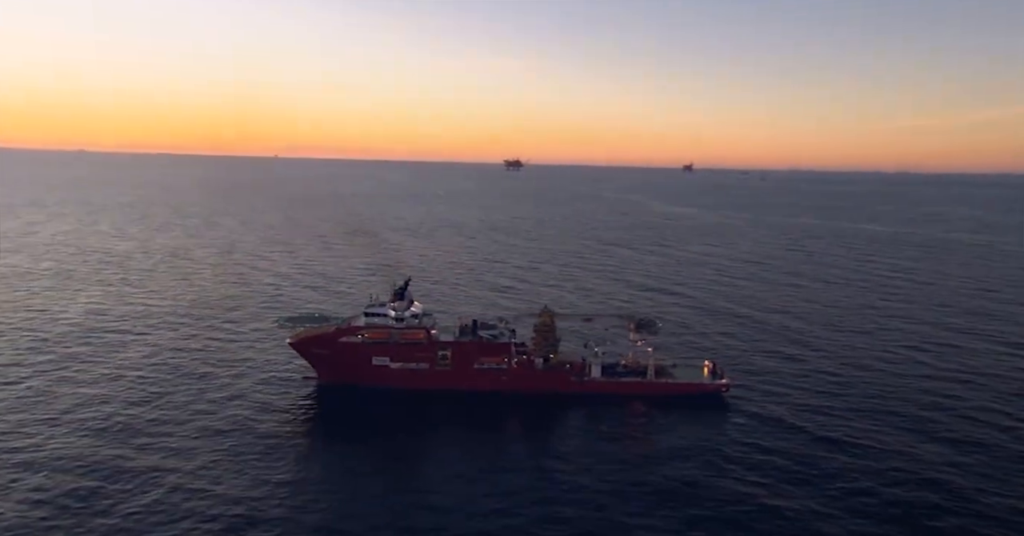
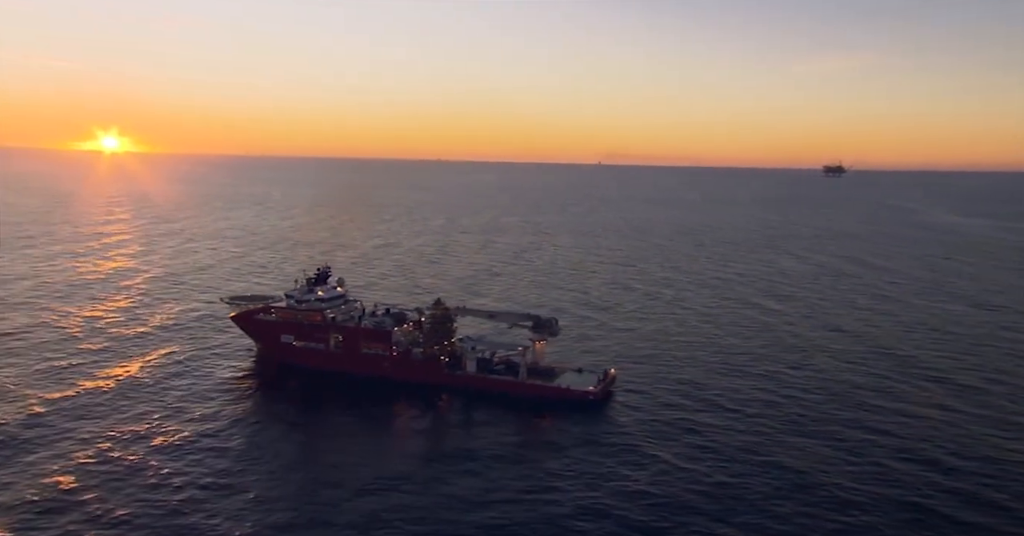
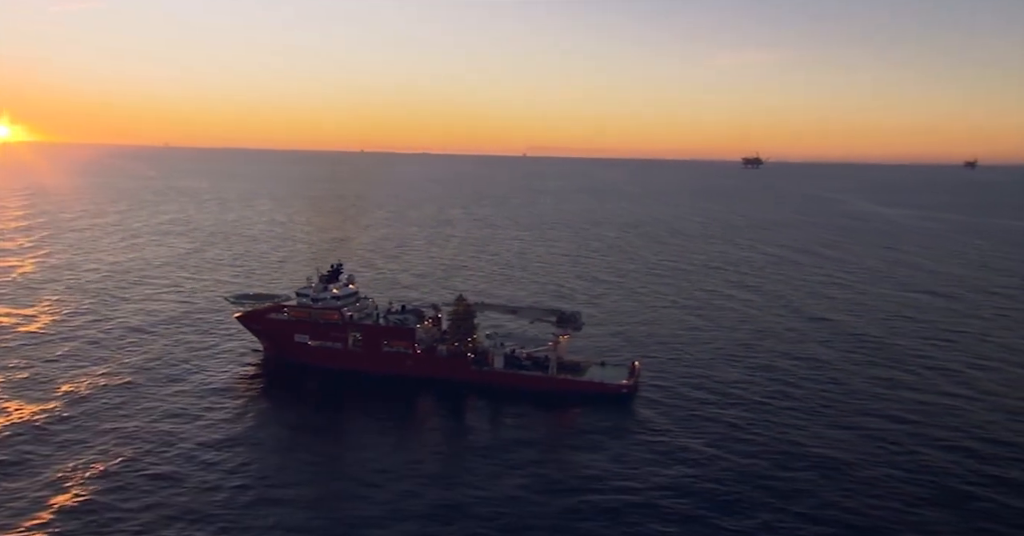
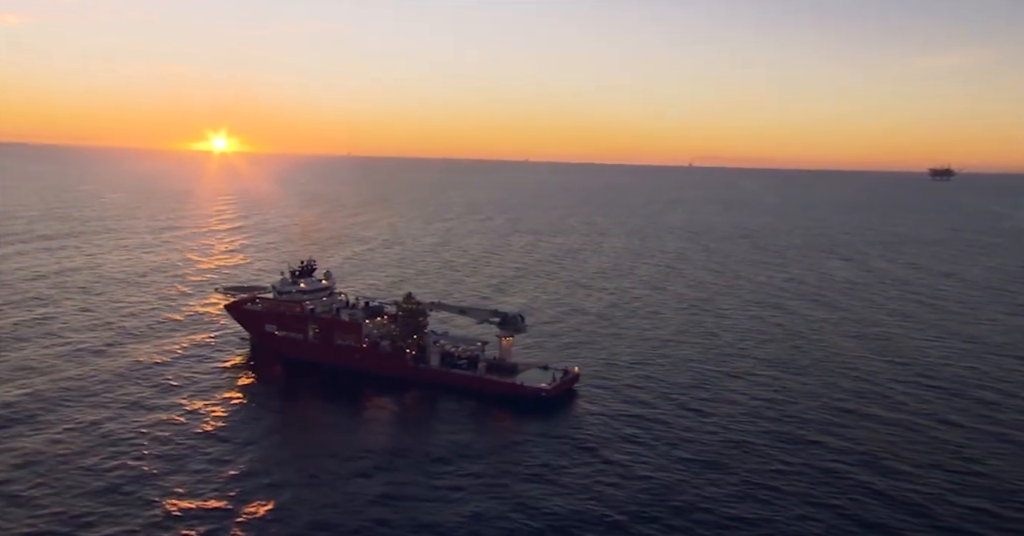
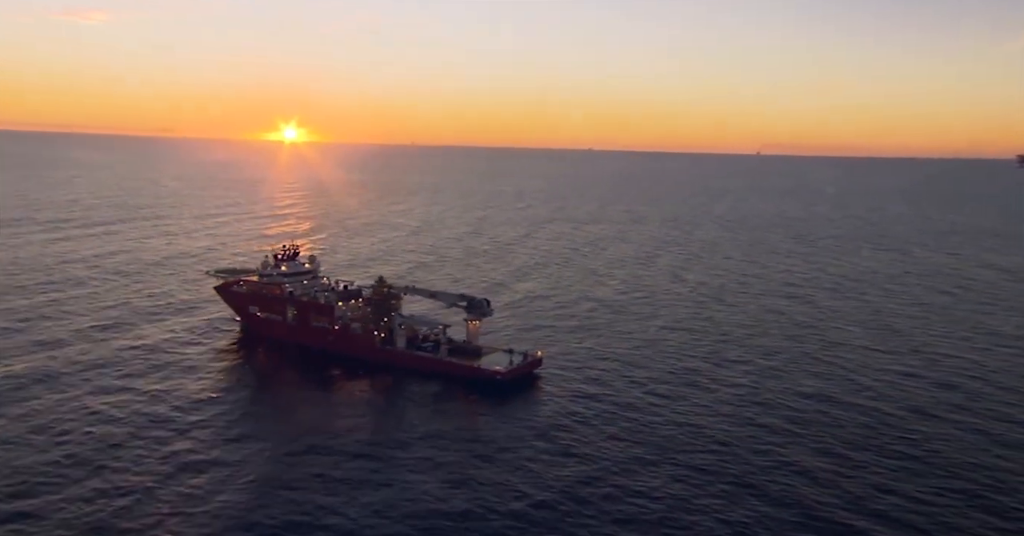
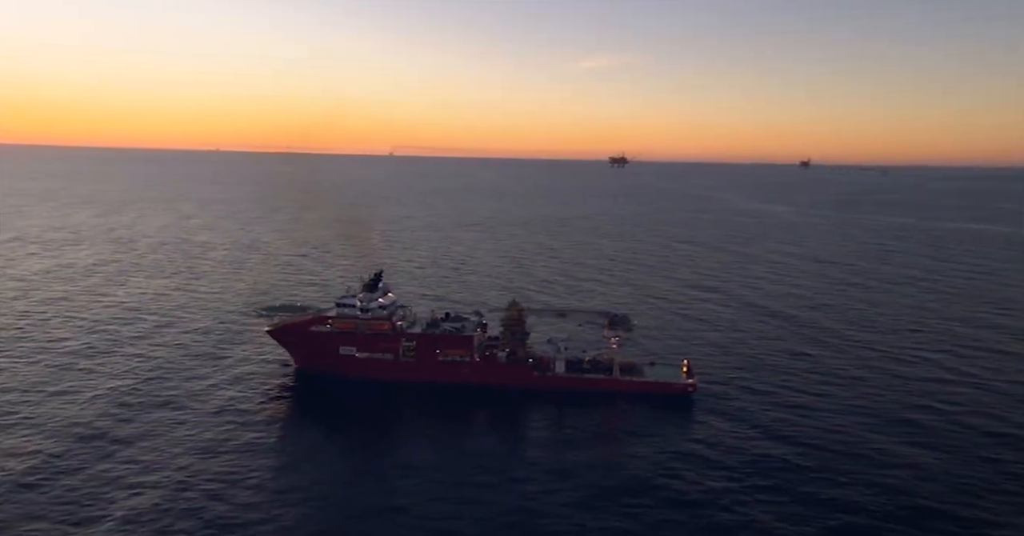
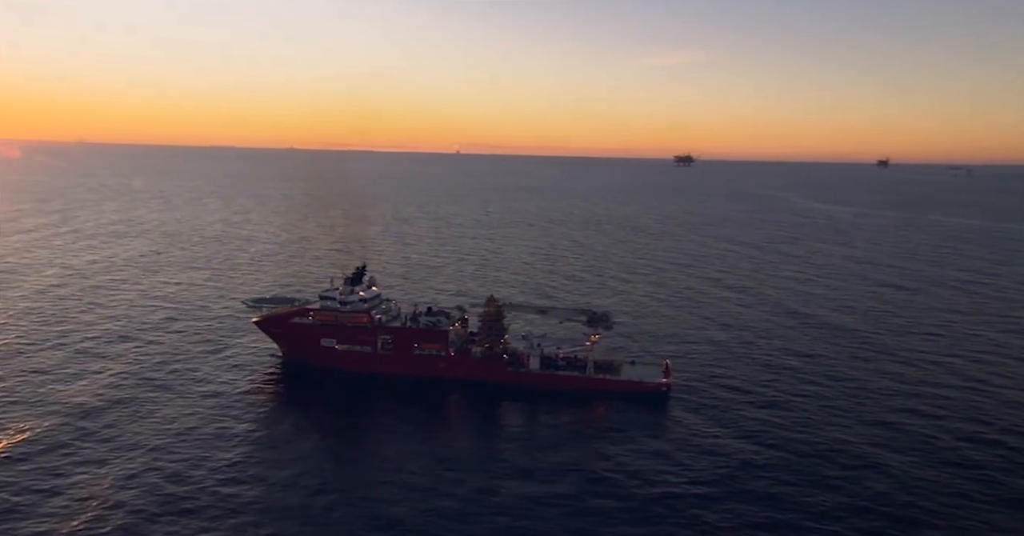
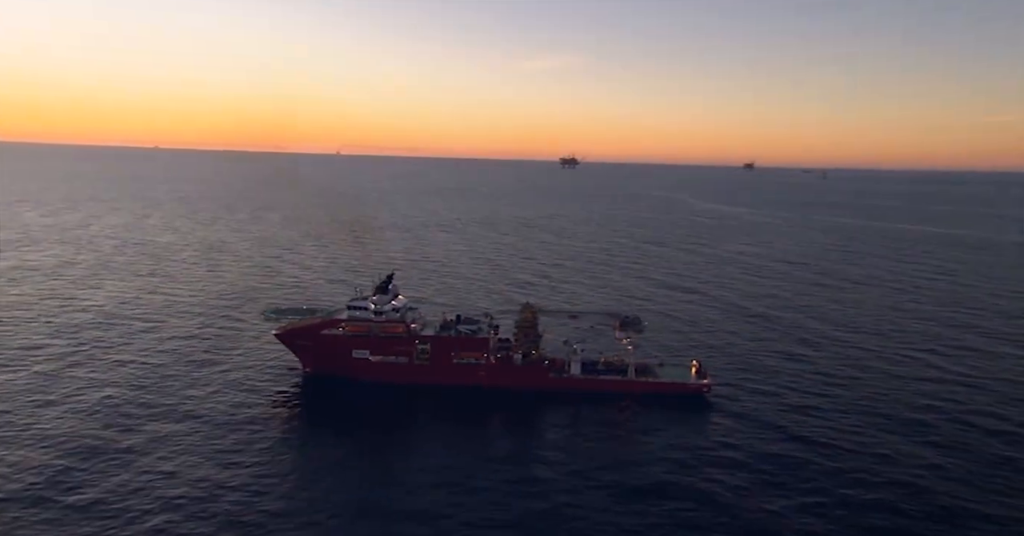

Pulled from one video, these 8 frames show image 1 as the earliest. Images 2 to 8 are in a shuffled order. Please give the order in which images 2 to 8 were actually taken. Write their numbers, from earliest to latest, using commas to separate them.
8, 6, 7, 3, 2, 4, 5
